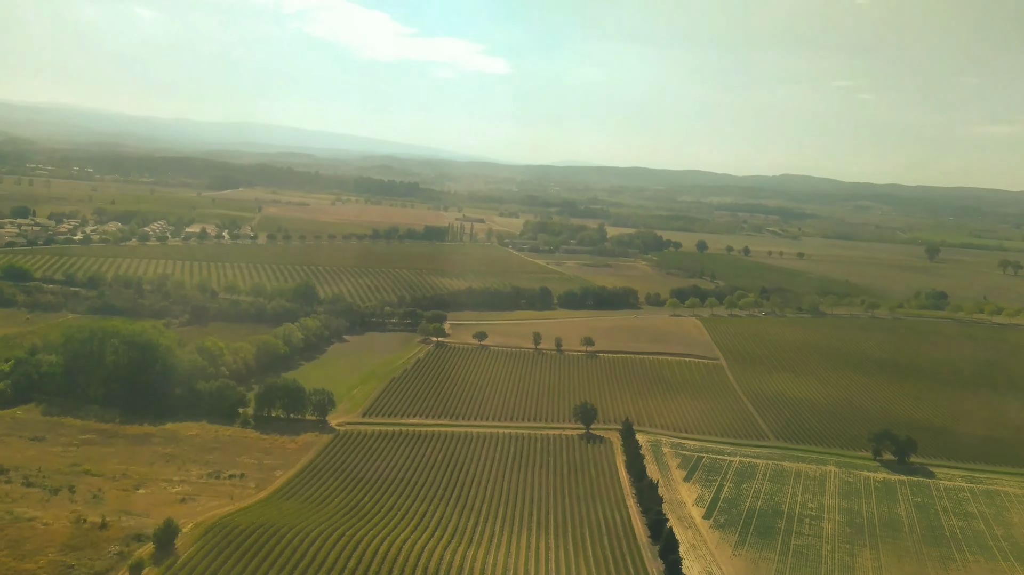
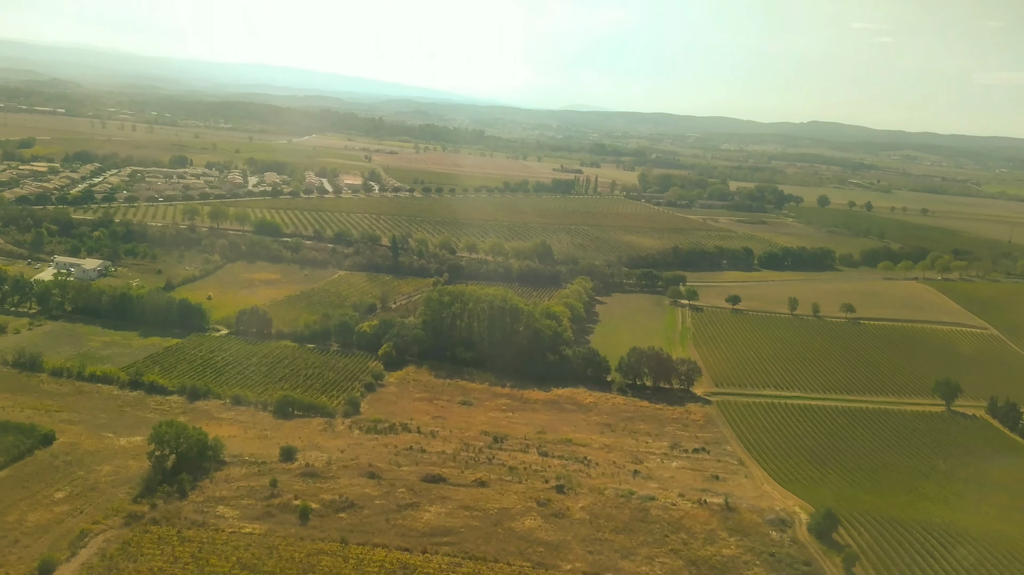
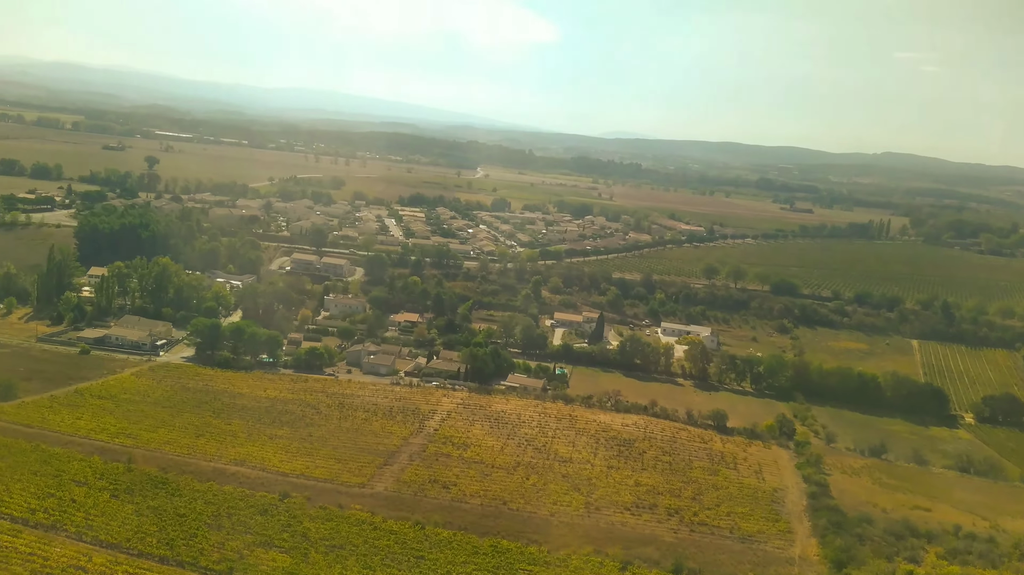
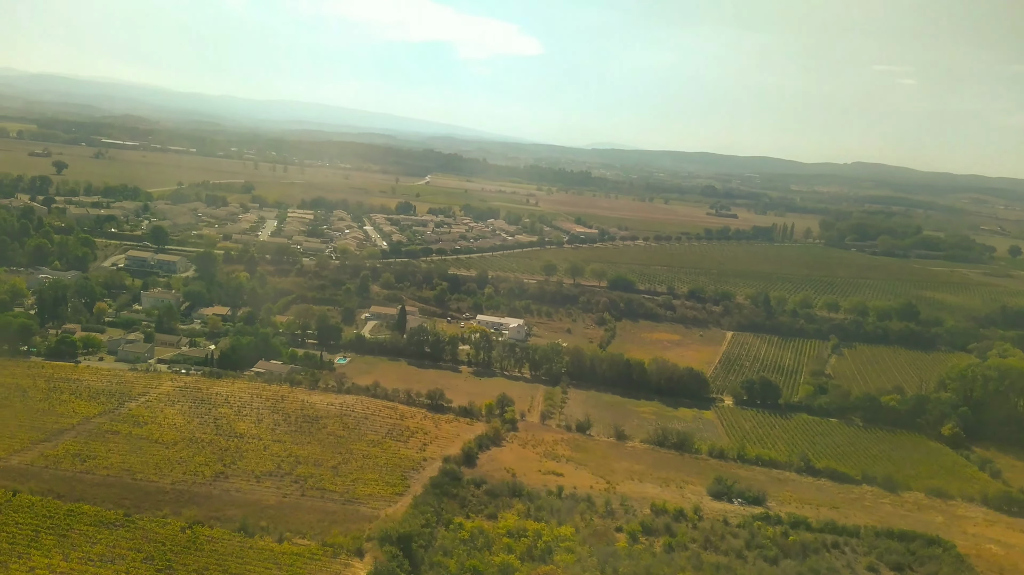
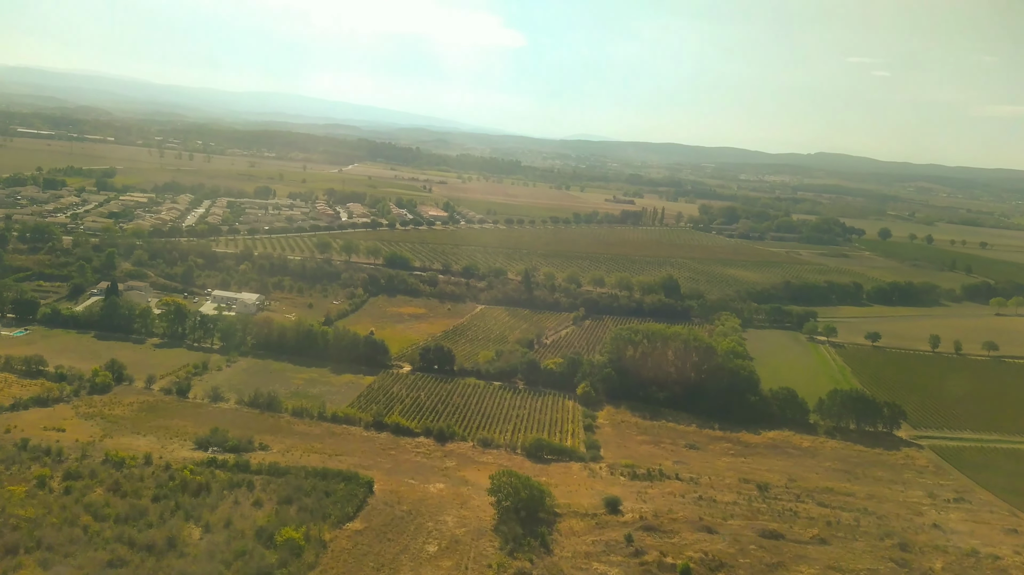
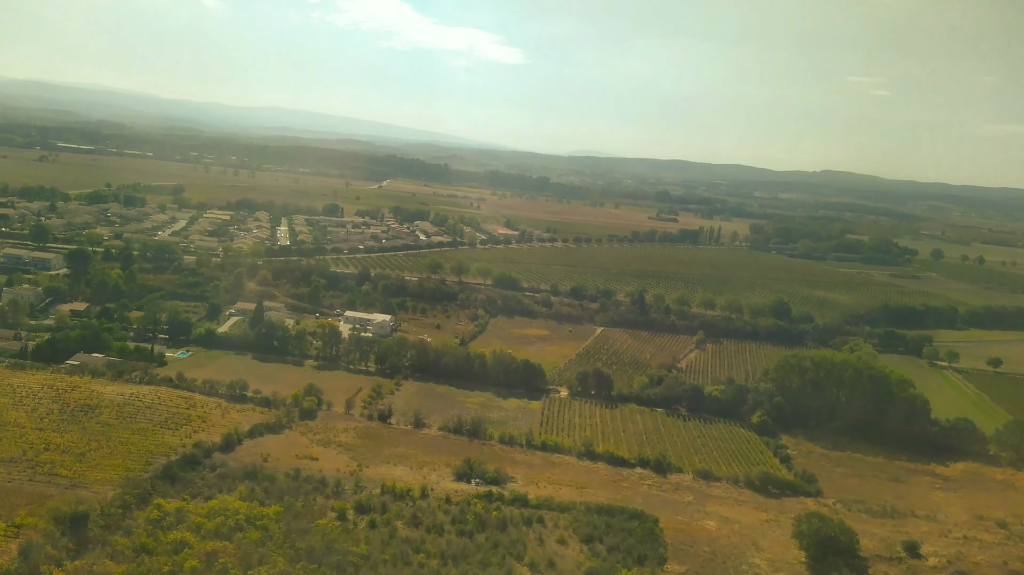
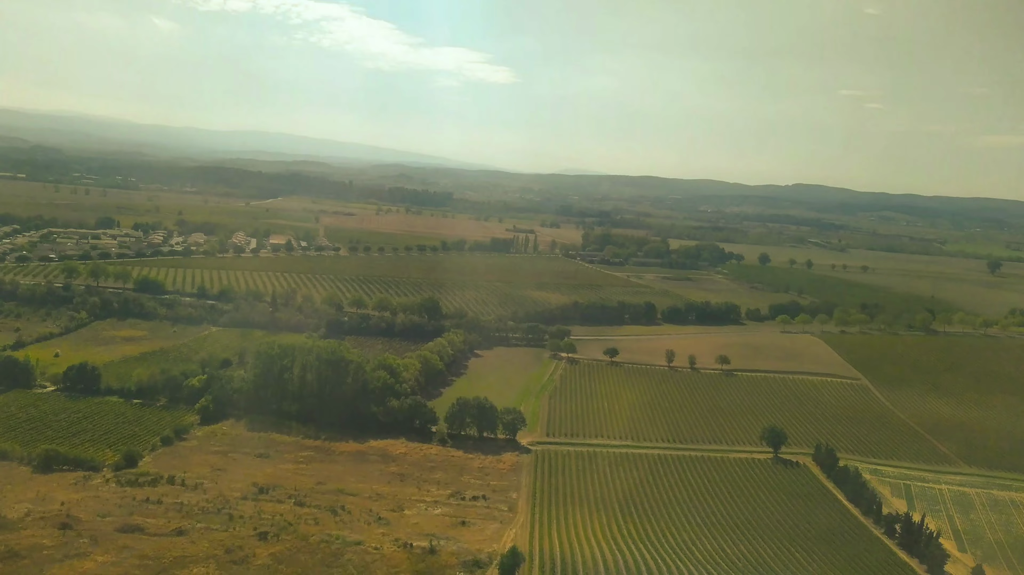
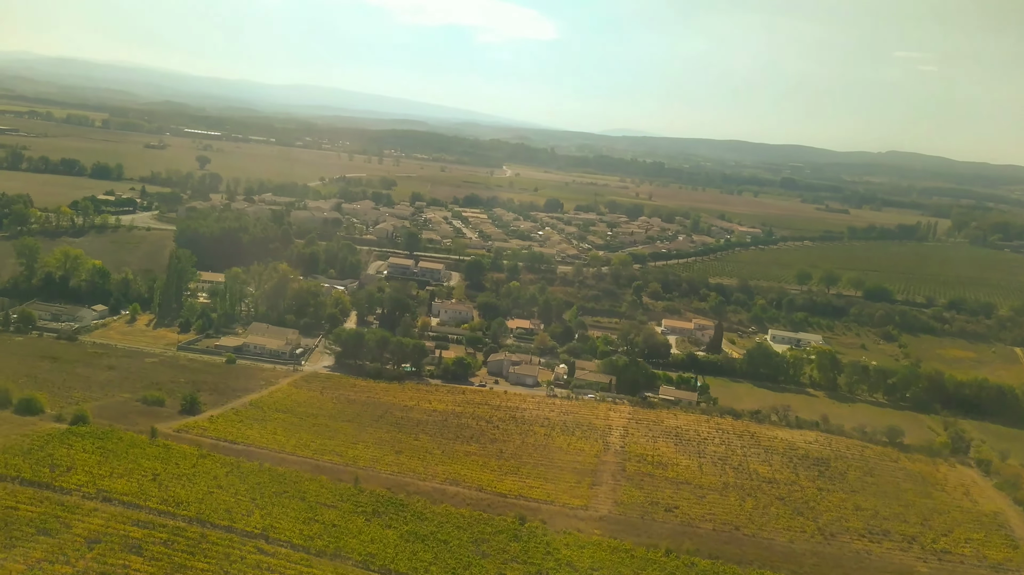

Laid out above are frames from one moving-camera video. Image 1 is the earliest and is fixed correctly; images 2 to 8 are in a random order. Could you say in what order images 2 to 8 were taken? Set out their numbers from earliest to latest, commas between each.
7, 2, 5, 6, 4, 3, 8
